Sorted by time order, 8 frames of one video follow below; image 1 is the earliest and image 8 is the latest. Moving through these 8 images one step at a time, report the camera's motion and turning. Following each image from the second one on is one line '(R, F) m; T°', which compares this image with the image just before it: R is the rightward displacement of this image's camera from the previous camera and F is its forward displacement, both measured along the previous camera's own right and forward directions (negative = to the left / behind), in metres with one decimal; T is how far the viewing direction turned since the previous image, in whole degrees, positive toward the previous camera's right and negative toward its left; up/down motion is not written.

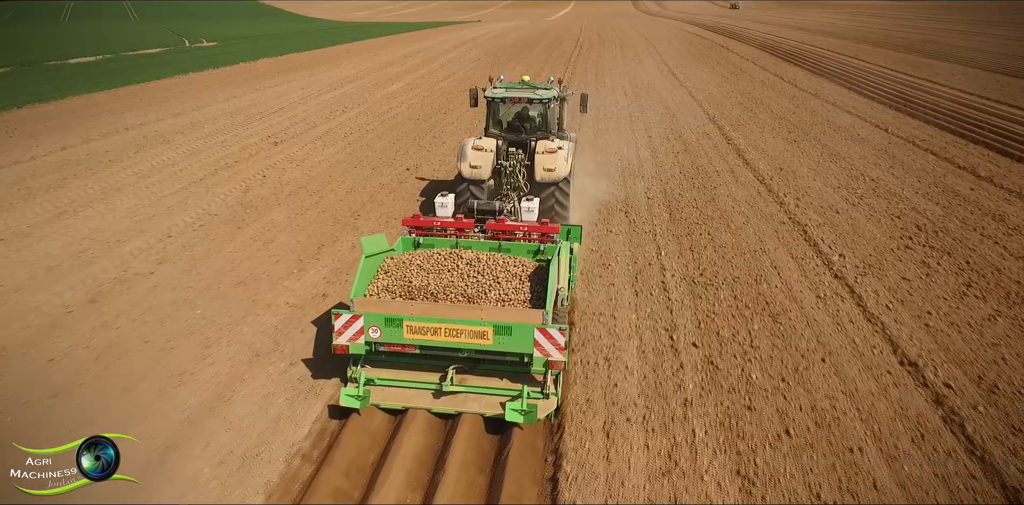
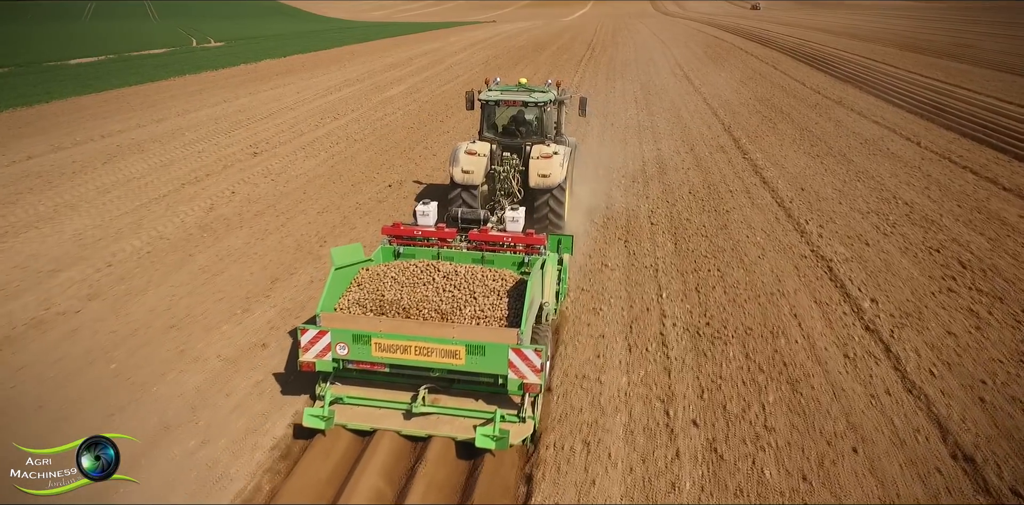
(+0.4, +1.0) m; -1°
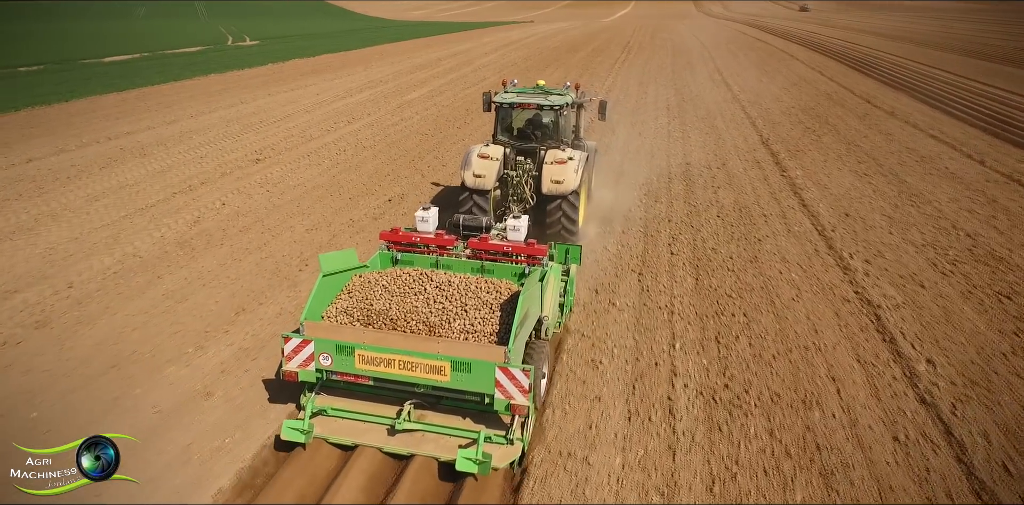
(+0.4, +0.9) m; -3°
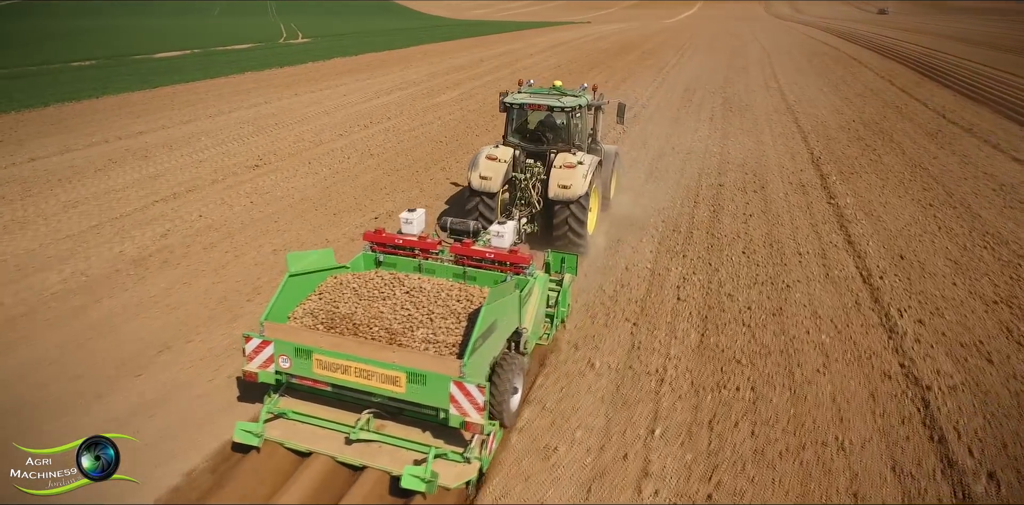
(+0.8, +1.1) m; -5°
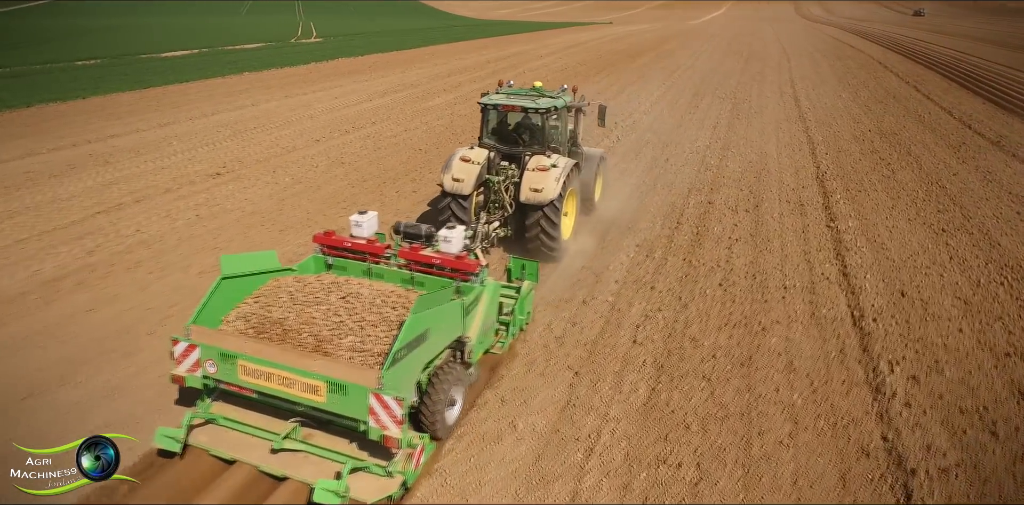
(+0.9, +0.8) m; -2°
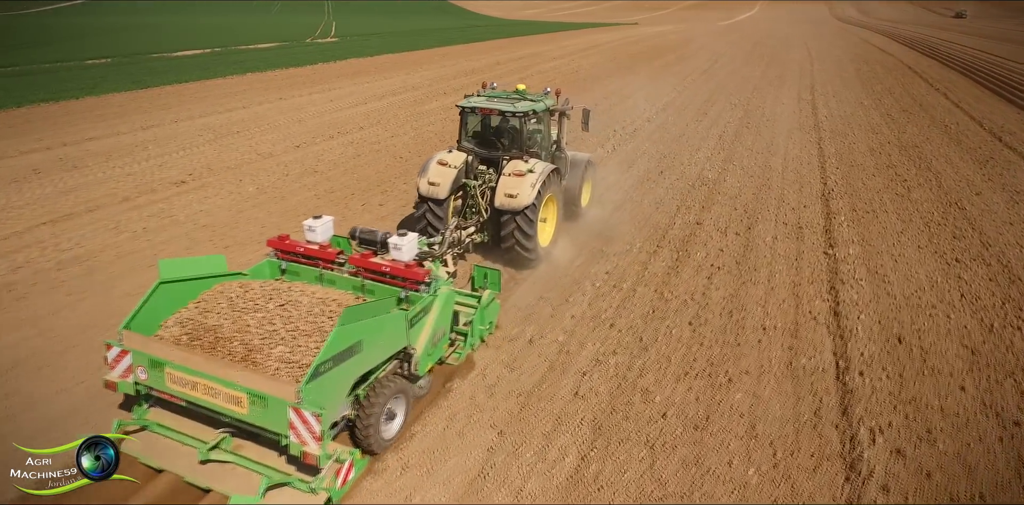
(+0.8, +0.7) m; -2°
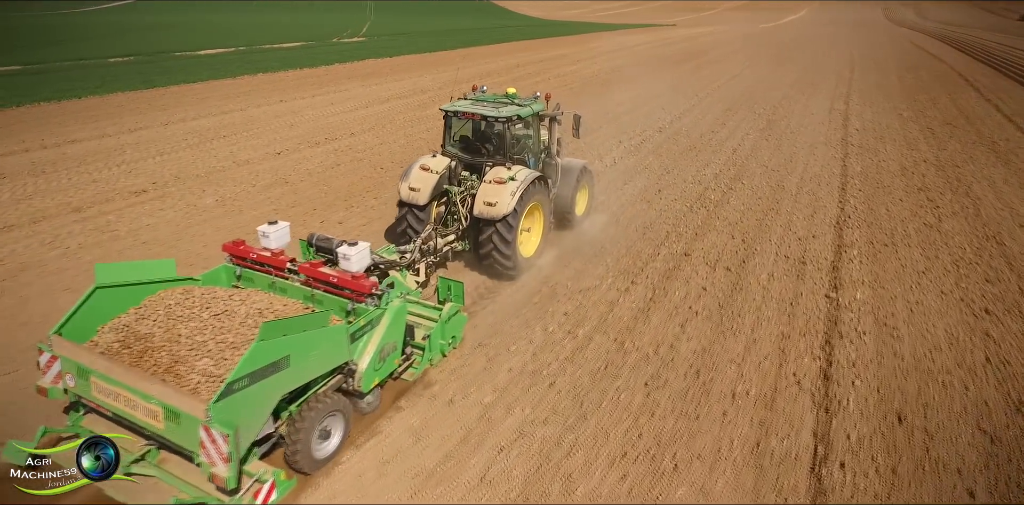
(+1.0, +0.9) m; -3°
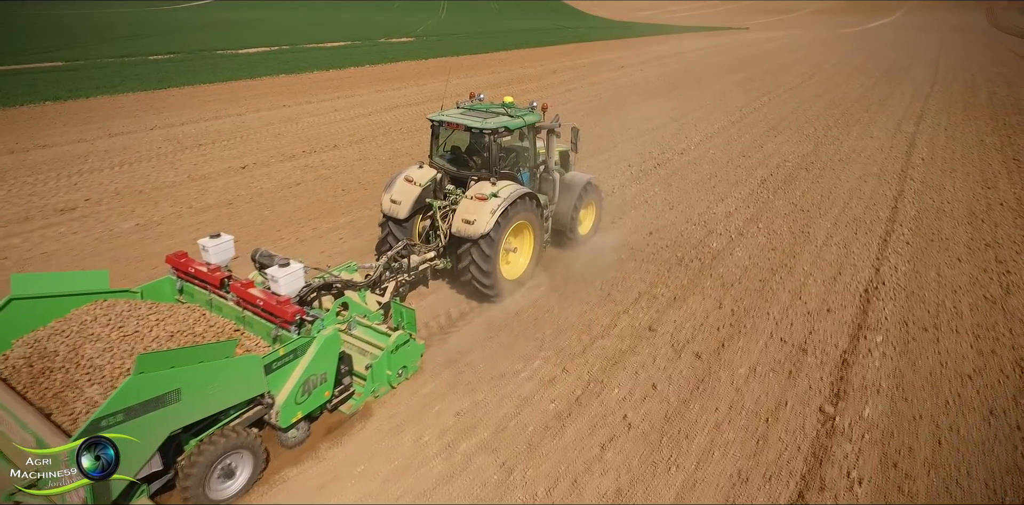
(+1.5, +1.6) m; -6°
